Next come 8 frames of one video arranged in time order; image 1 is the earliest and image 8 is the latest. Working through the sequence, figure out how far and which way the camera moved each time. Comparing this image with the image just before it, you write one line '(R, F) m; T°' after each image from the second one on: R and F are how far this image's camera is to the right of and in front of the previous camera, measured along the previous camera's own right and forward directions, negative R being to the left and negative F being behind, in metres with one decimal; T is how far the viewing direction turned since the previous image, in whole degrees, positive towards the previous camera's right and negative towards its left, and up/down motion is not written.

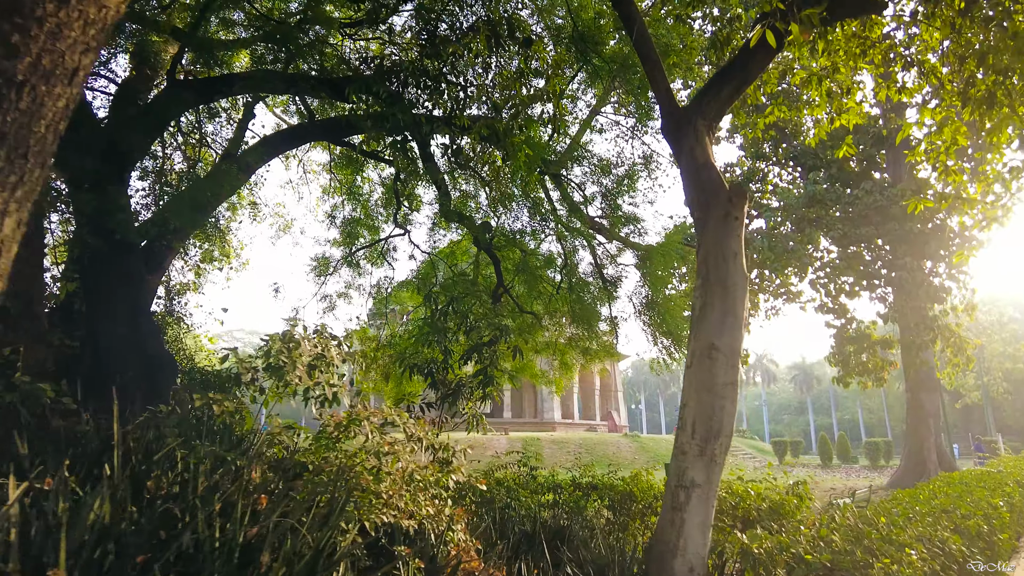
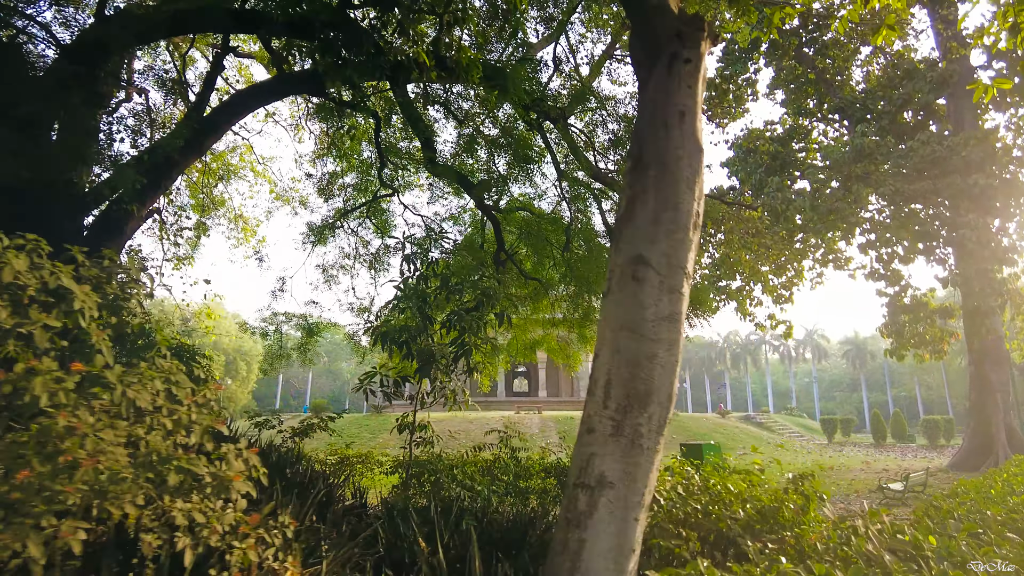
(+0.5, +0.7) m; -4°
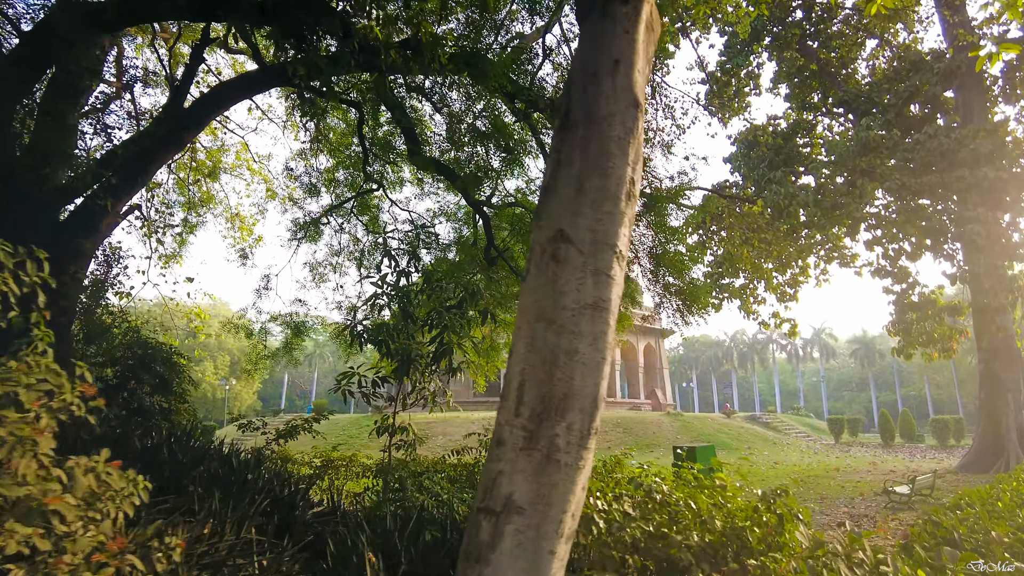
(+0.2, +0.2) m; -1°
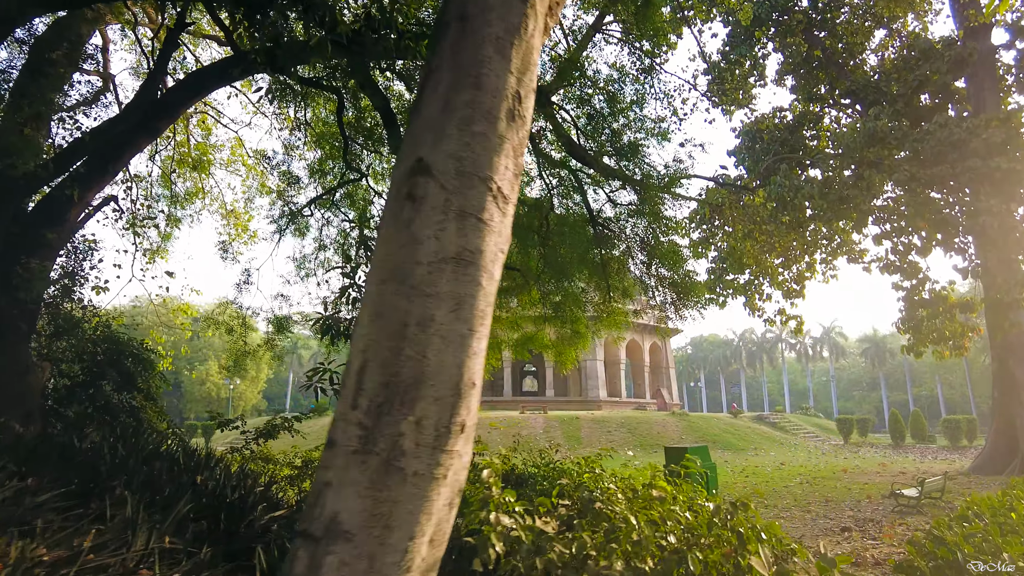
(+0.2, +0.2) m; -1°
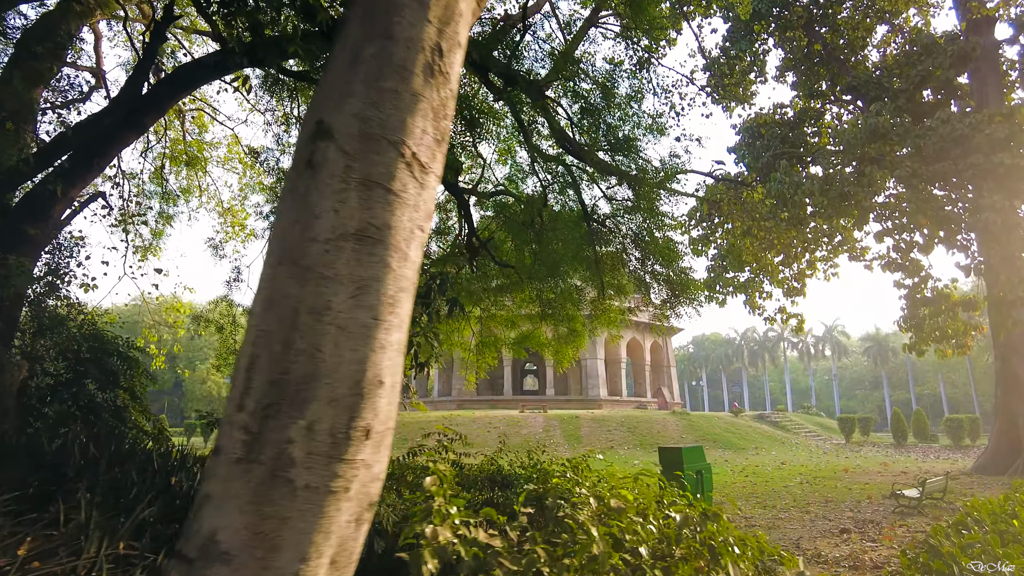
(+0.1, +0.1) m; 0°
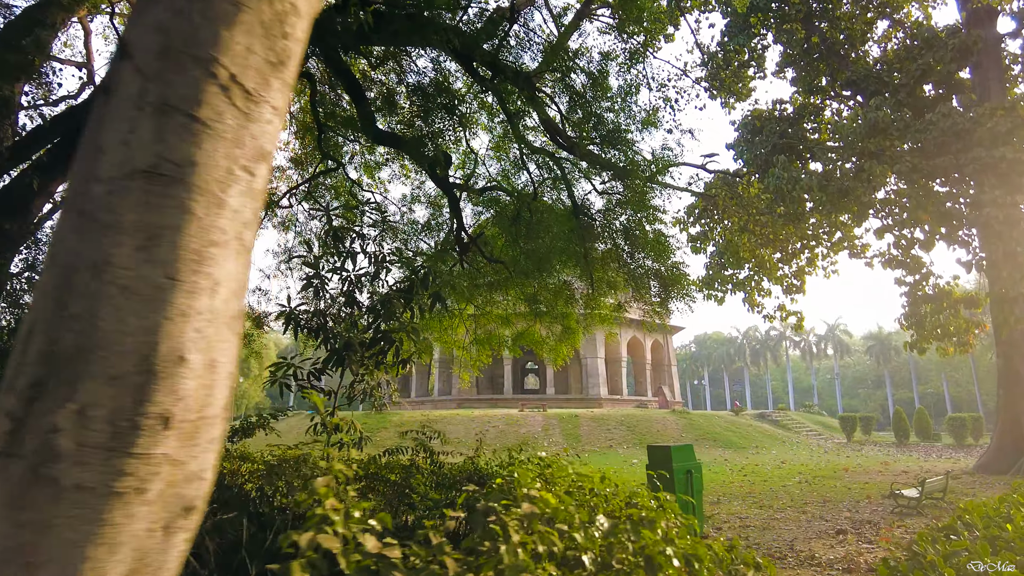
(+0.1, +0.1) m; 0°
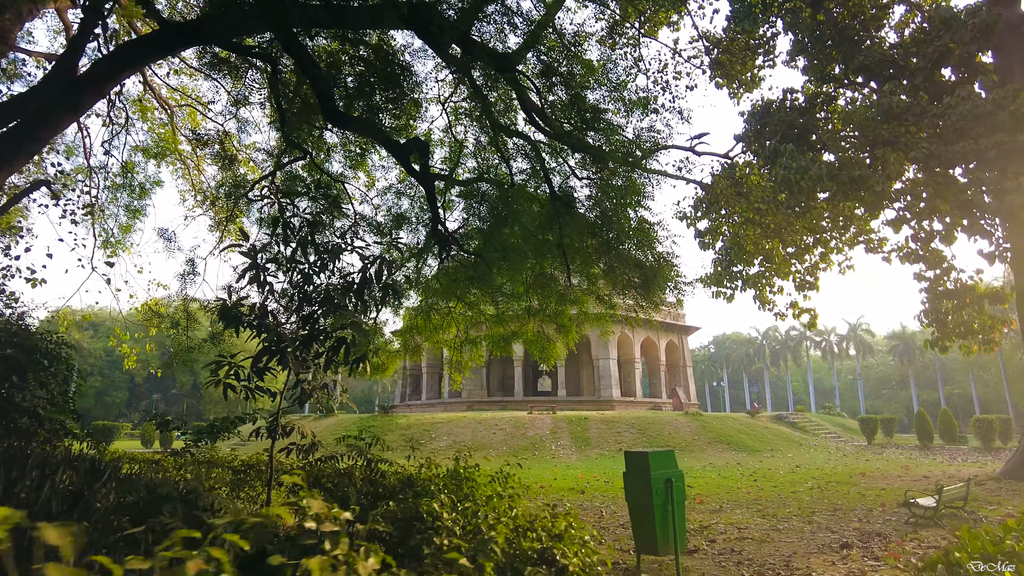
(+0.4, +0.4) m; -2°
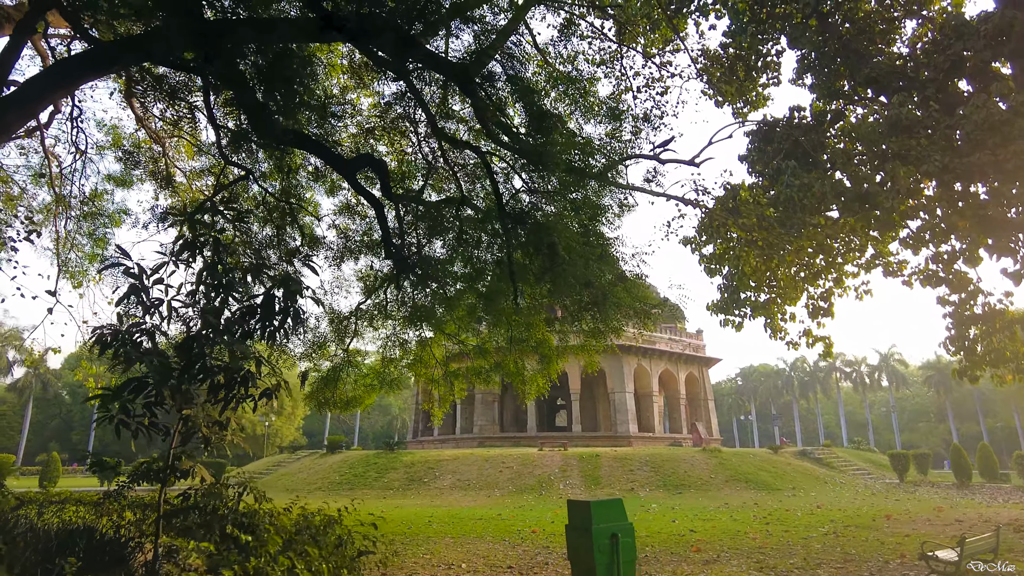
(+0.6, +0.5) m; -2°
